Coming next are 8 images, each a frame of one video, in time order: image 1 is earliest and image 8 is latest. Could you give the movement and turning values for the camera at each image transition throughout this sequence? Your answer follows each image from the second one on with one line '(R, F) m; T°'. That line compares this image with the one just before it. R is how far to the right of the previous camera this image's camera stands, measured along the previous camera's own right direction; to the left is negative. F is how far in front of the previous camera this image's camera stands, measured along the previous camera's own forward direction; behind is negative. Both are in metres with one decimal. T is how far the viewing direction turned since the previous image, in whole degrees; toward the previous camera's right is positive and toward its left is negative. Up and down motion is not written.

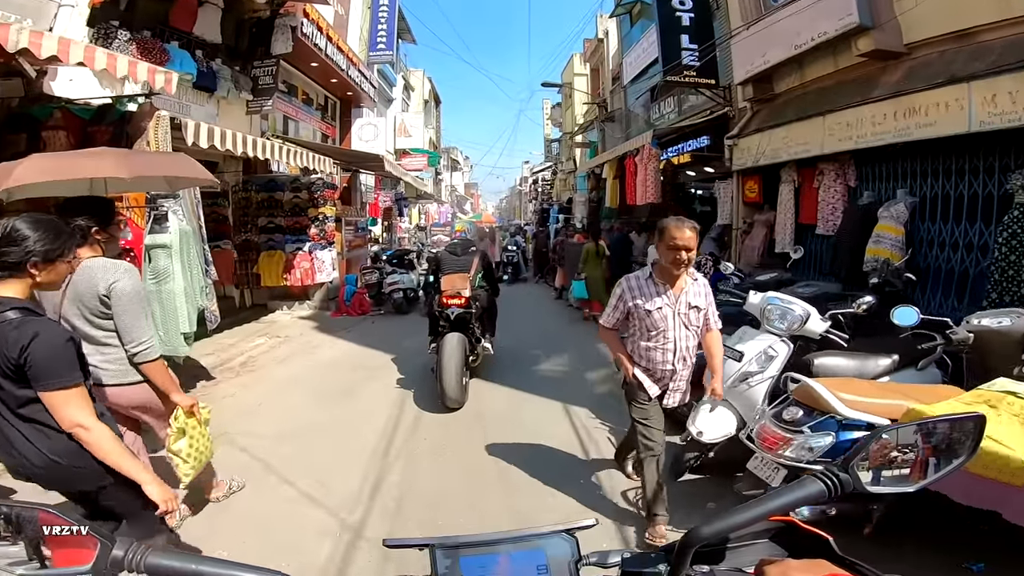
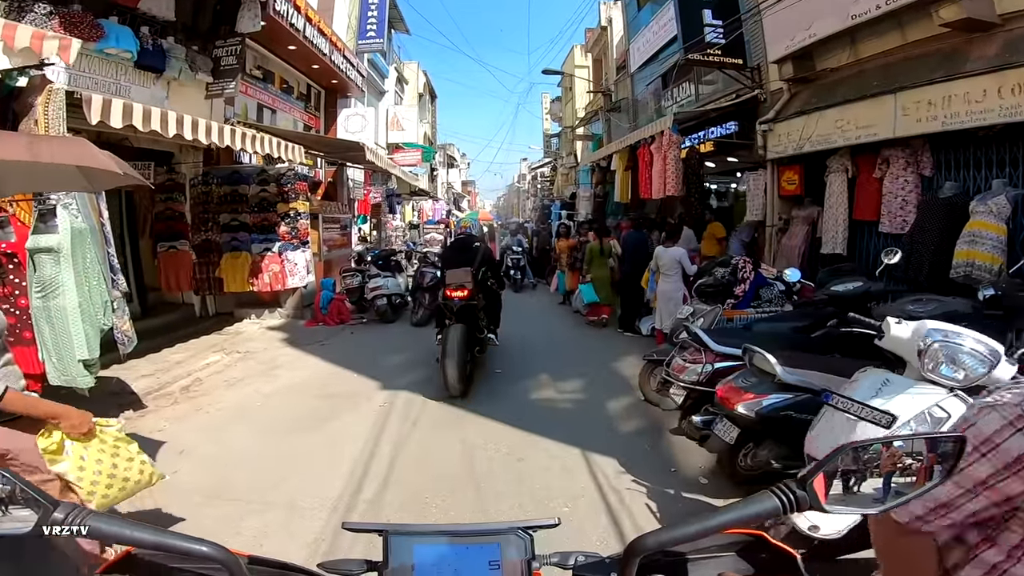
(0.0, +1.2) m; 0°
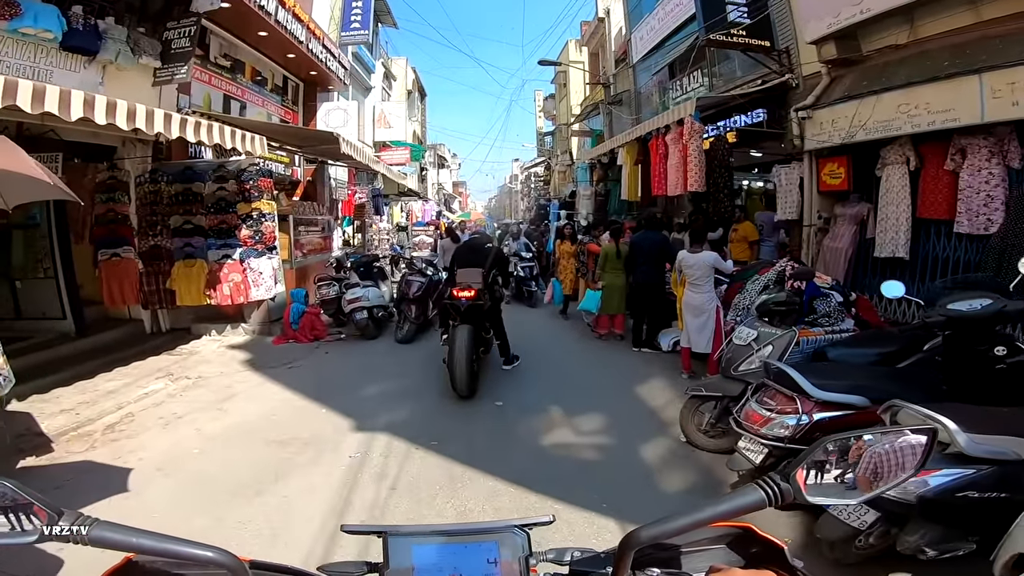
(-0.1, +1.1) m; +1°
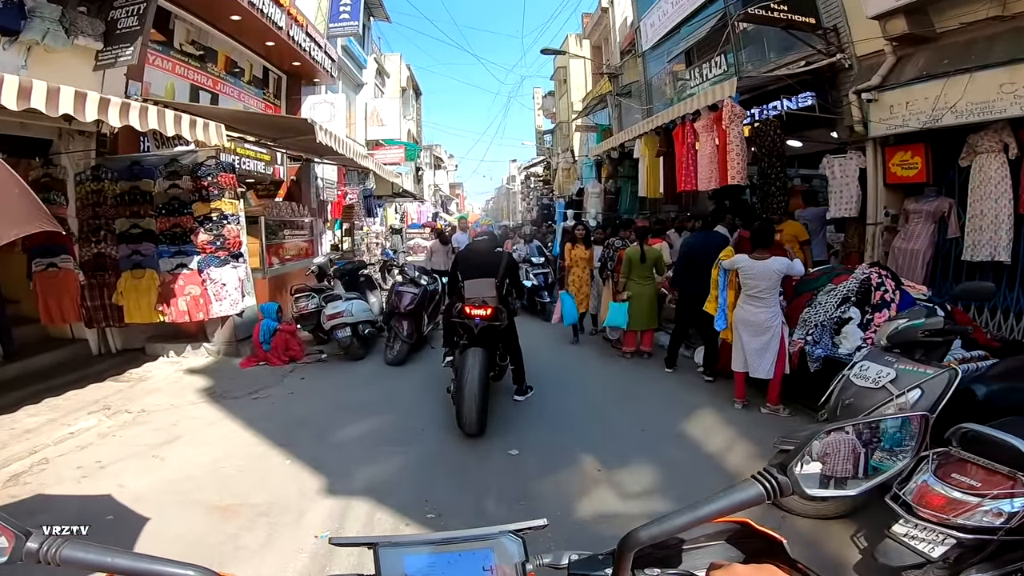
(-0.1, +1.1) m; 0°
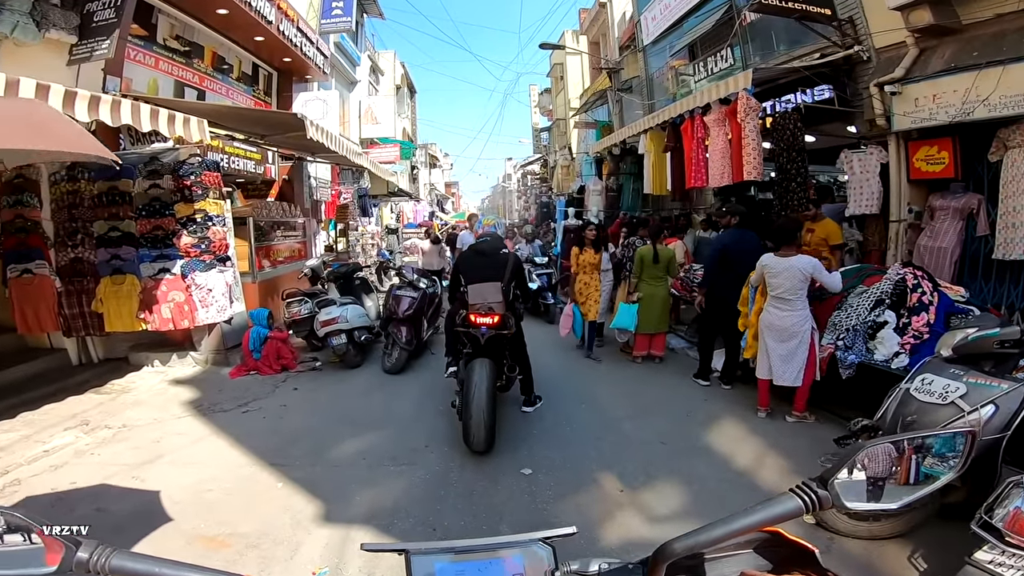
(-0.1, +0.3) m; 0°
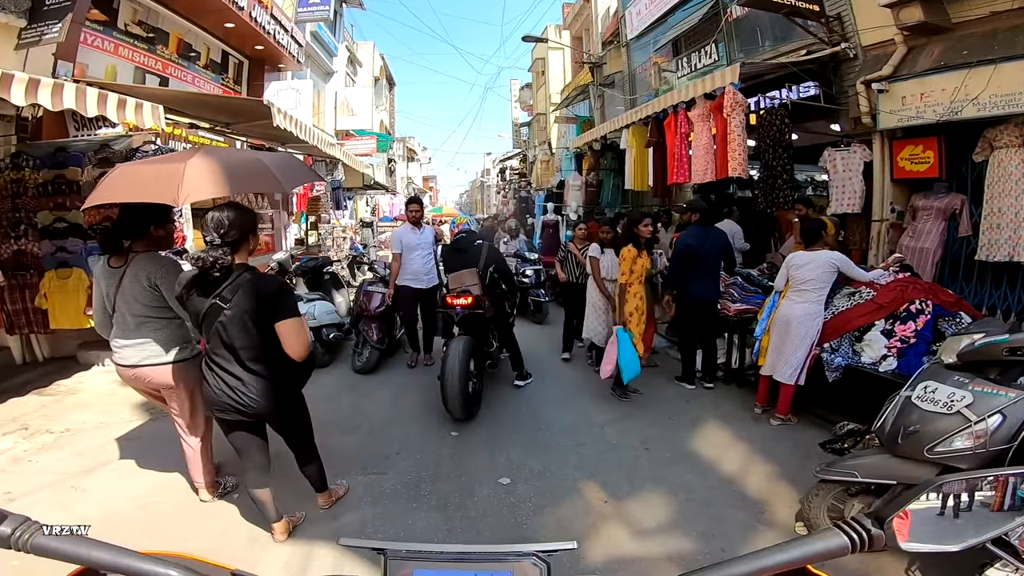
(0.0, +0.2) m; +2°
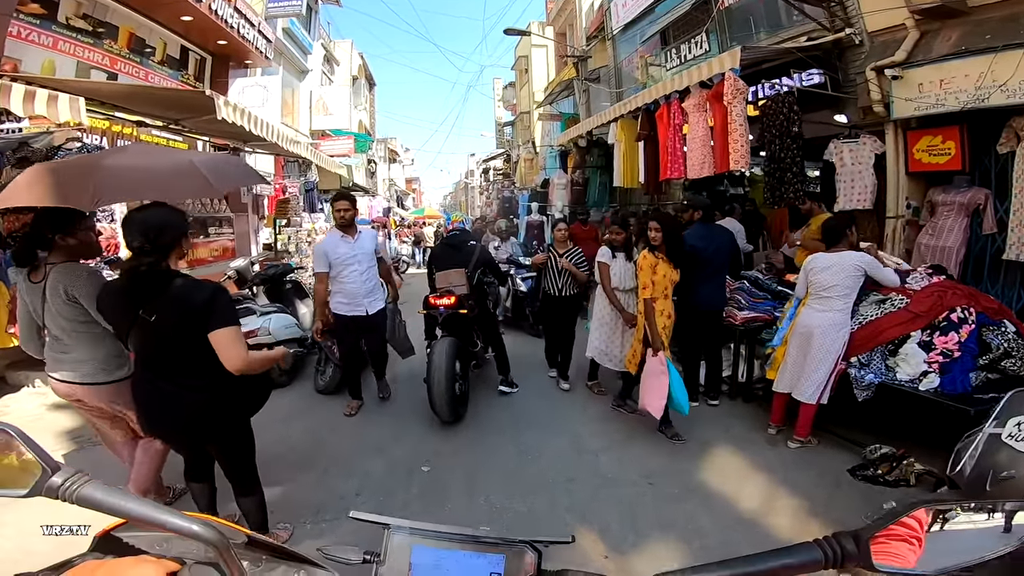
(0.0, +0.6) m; +1°
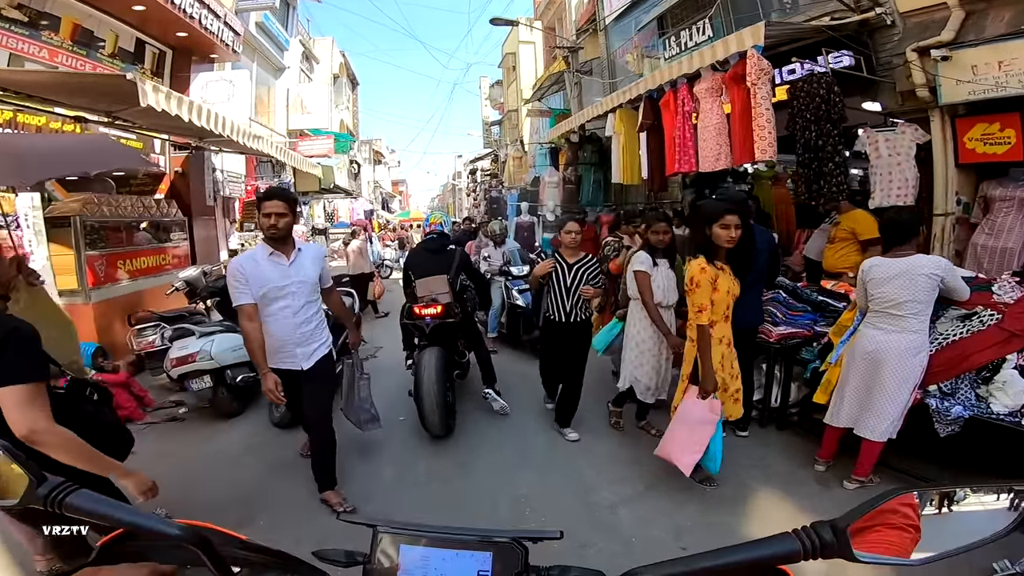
(0.0, +0.8) m; +1°
